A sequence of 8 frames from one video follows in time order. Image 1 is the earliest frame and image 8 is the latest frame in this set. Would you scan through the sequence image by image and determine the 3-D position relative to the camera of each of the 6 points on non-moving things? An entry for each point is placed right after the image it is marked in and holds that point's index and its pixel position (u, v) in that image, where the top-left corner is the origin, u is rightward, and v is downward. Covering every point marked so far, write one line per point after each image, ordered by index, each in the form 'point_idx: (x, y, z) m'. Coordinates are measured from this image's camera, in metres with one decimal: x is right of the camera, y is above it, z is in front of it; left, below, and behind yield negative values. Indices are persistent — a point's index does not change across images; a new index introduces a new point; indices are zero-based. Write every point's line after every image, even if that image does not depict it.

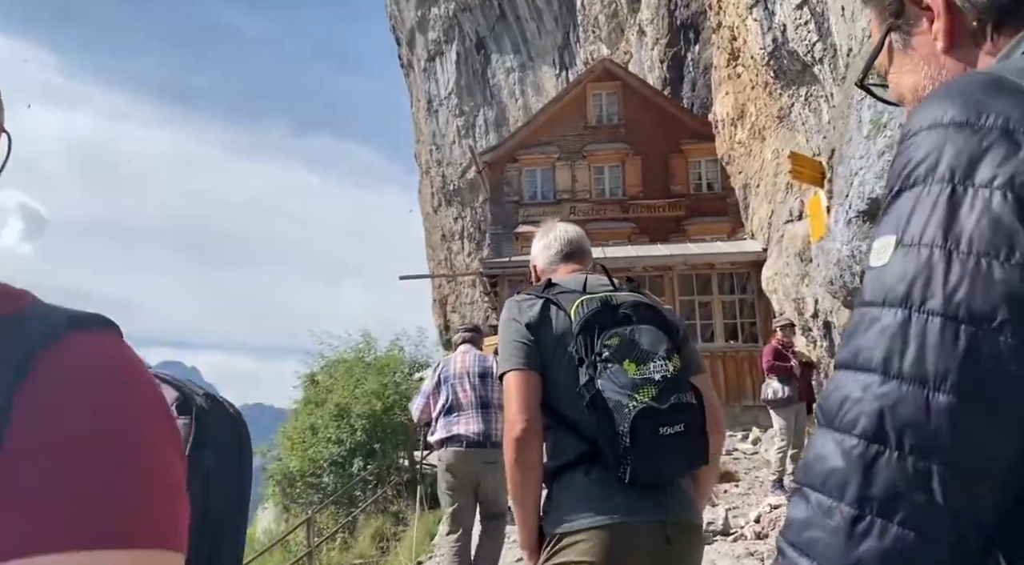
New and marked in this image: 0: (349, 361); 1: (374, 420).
0: (-2.8, -1.4, +17.3) m
1: (-2.1, -2.2, +15.6) m
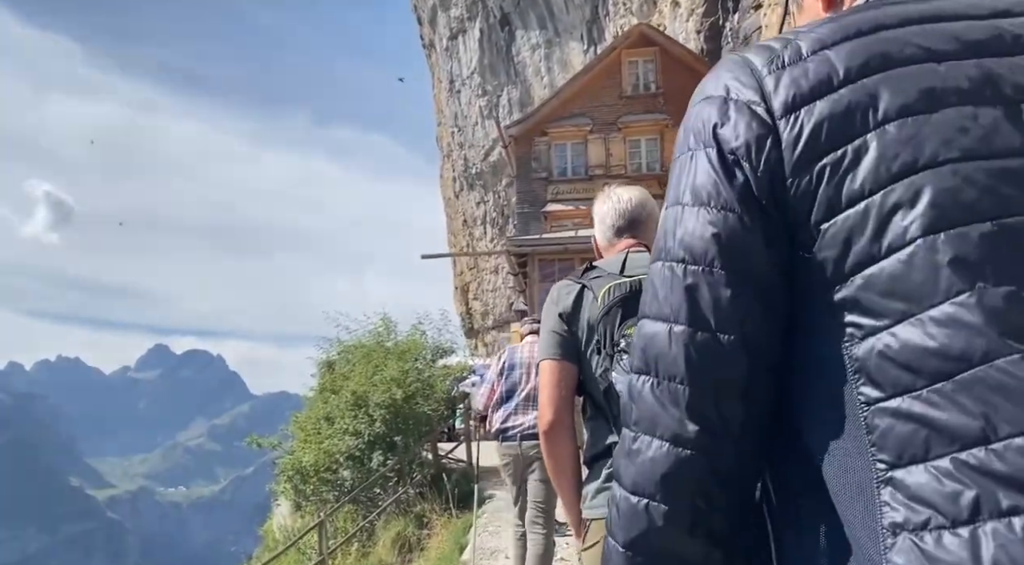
0: (-2.3, -1.1, +16.0) m
1: (-1.6, -1.9, +14.3) m
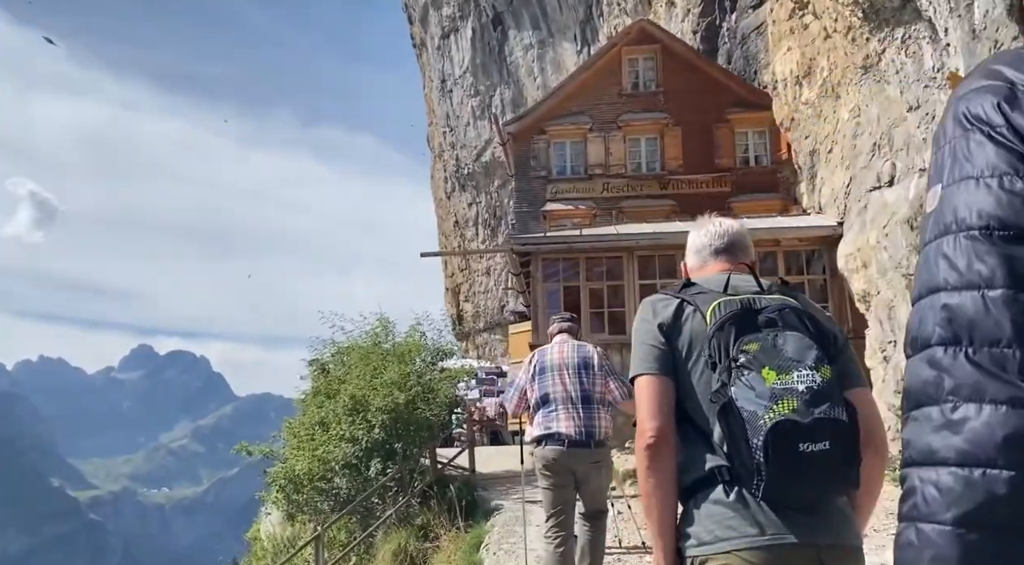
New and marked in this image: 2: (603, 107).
0: (-2.3, -1.1, +15.5) m
1: (-1.6, -1.9, +13.8) m
2: (+2.0, +3.9, +21.5) m
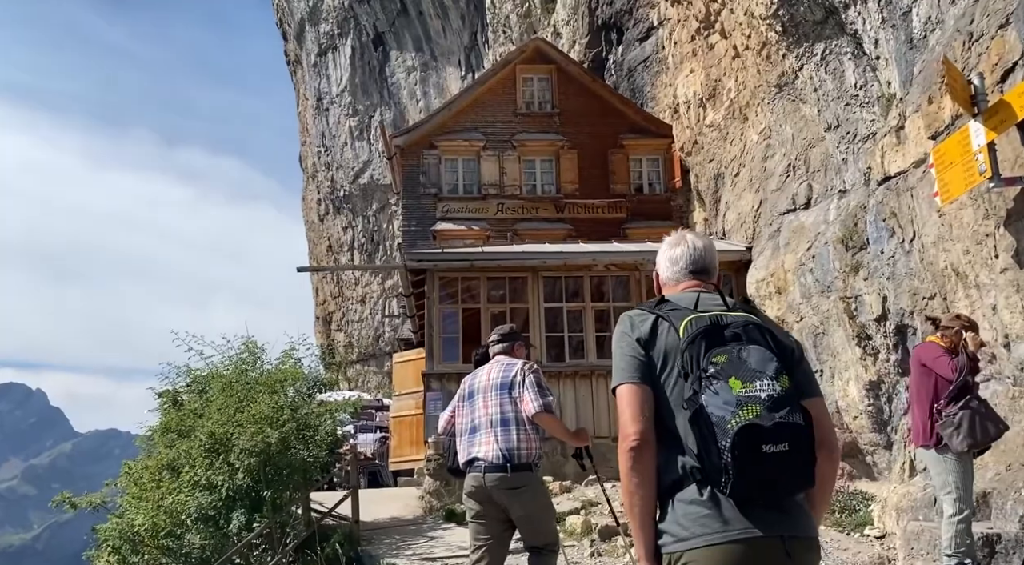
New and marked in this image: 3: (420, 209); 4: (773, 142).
0: (-3.9, -1.4, +13.9) m
1: (-3.1, -2.1, +12.2) m
2: (-0.4, +3.2, +20.6) m
3: (-1.9, +1.4, +19.9) m
4: (+3.1, +1.7, +11.8) m
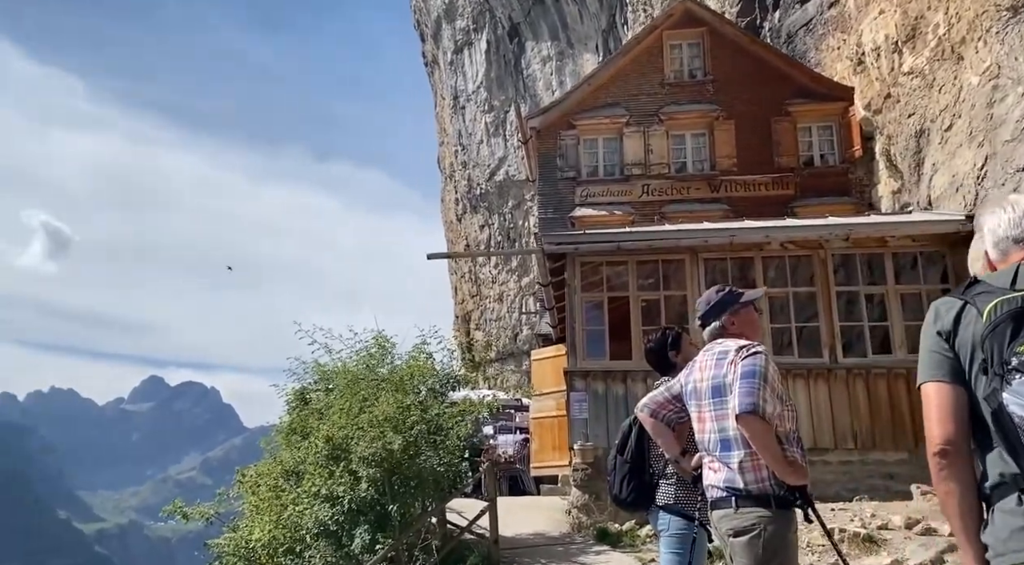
0: (-2.0, -1.2, +12.5) m
1: (-1.4, -2.0, +10.7) m
2: (+2.4, +3.5, +18.6) m
3: (+0.8, +1.6, +18.2) m
4: (+4.6, +1.9, +9.5) m
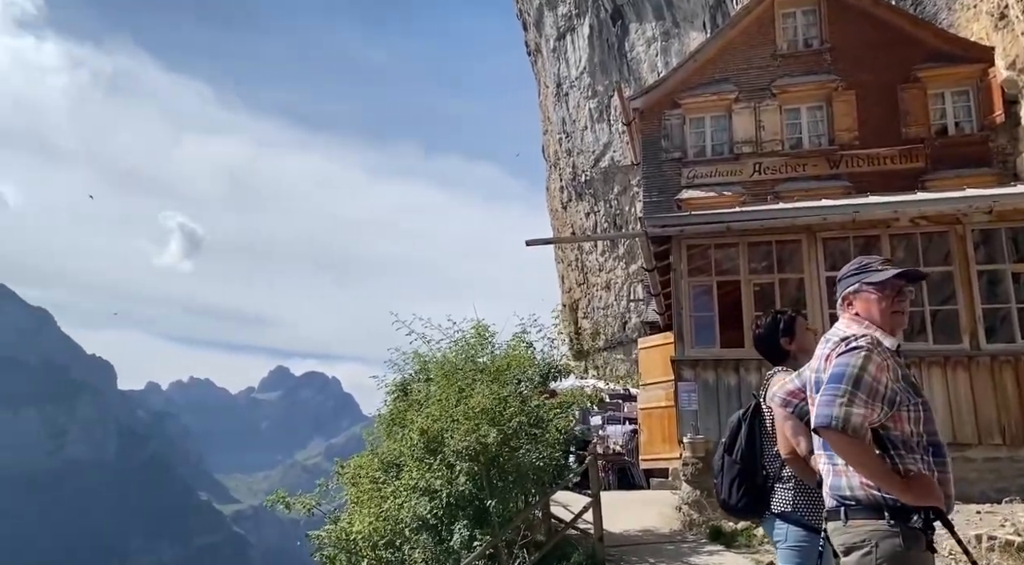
0: (-0.7, -1.0, +11.9) m
1: (-0.3, -1.8, +10.1) m
2: (+4.2, +3.7, +17.5) m
3: (+2.6, +1.9, +17.3) m
4: (+5.5, +2.1, +8.2) m
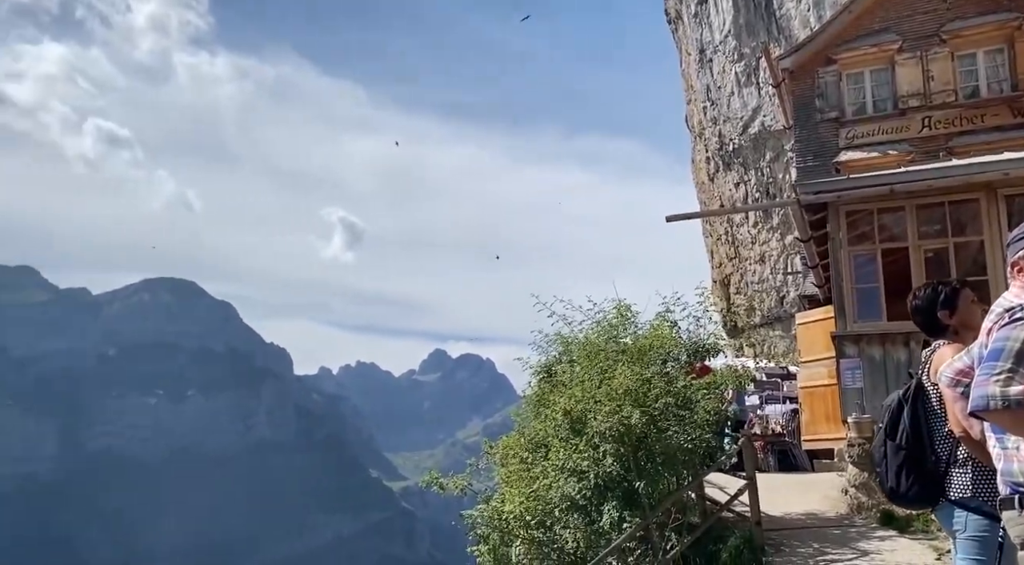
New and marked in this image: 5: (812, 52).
0: (+0.9, -0.7, +11.2) m
1: (+1.2, -1.5, +9.4) m
2: (+6.5, +4.3, +16.0) m
3: (+4.9, +2.4, +16.0) m
4: (+6.5, +2.5, +6.6) m
5: (+4.9, +3.8, +16.2) m
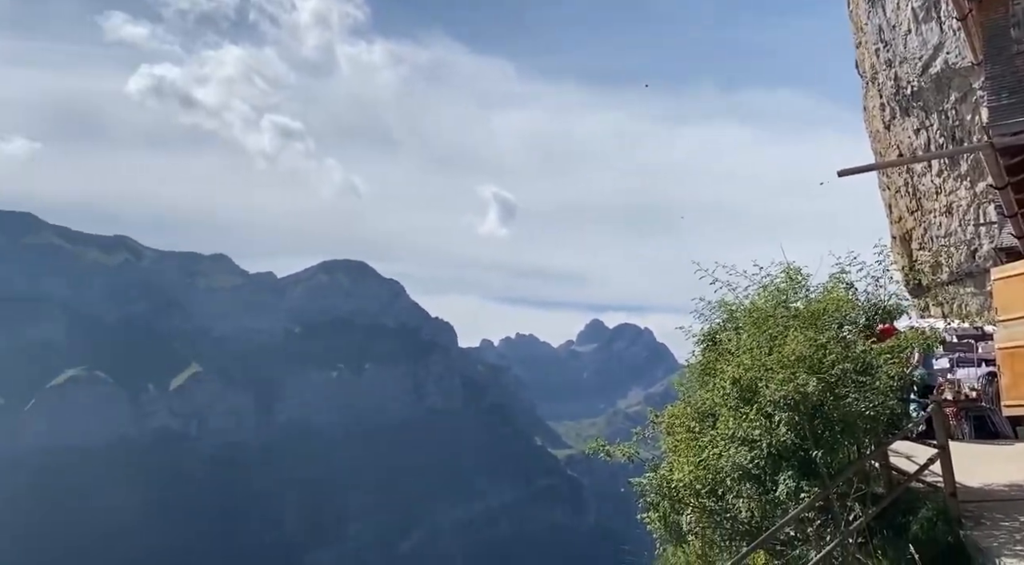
0: (+2.7, -0.4, +10.1) m
1: (+2.7, -1.2, +8.3) m
2: (+8.7, +5.1, +13.8) m
3: (+7.3, +3.1, +14.2) m
4: (+7.3, +3.0, +4.6) m
5: (+7.2, +4.5, +14.3) m
